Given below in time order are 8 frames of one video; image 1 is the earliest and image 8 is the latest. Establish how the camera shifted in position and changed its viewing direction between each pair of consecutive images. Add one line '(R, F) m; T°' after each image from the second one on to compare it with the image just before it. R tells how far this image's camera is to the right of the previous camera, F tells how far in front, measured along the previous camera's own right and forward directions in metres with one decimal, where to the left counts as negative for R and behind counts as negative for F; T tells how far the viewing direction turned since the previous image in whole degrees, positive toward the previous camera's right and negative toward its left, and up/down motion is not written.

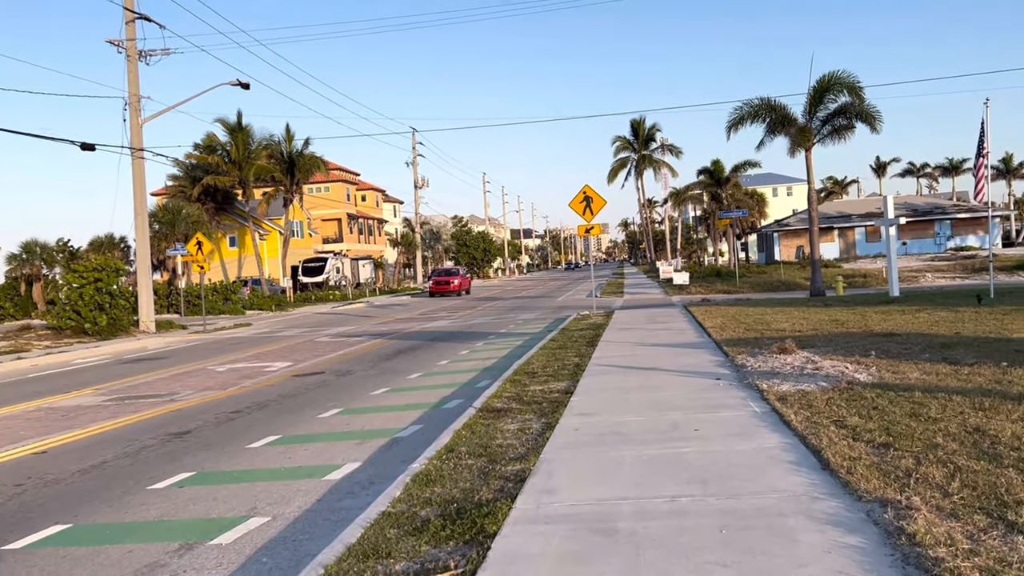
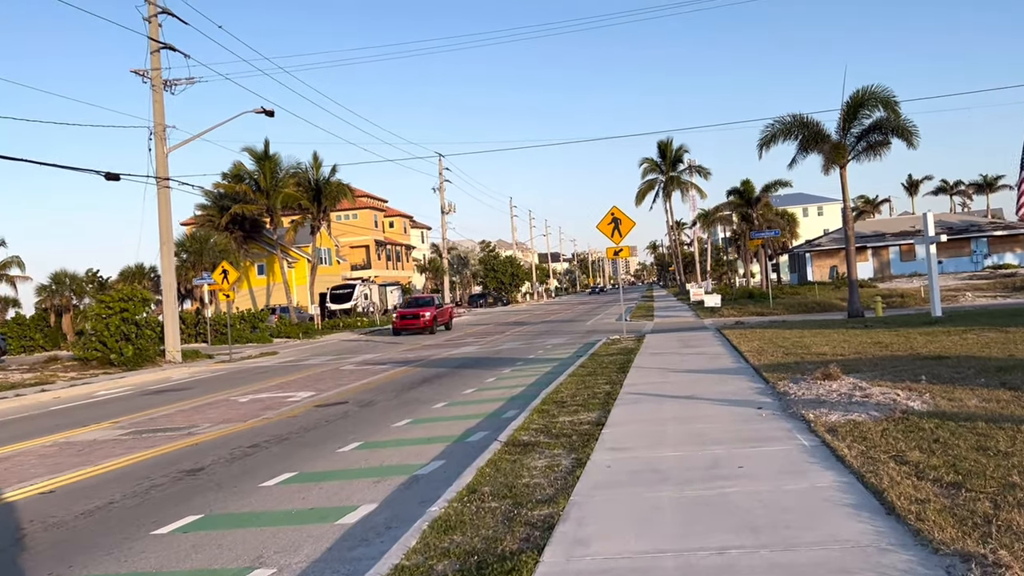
(0.0, +0.5) m; -2°
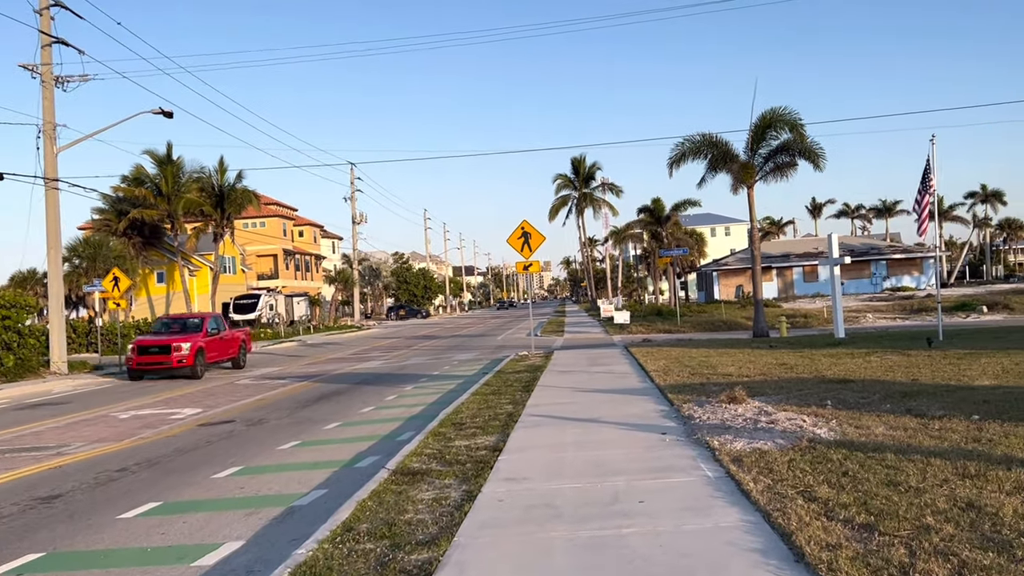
(+0.2, +0.6) m; +5°
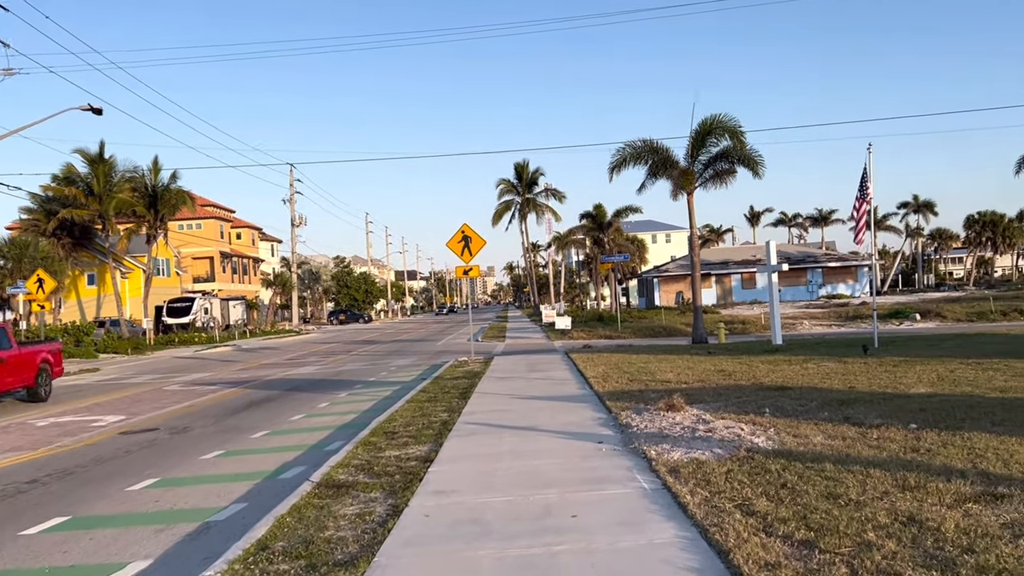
(+0.1, +0.3) m; +3°
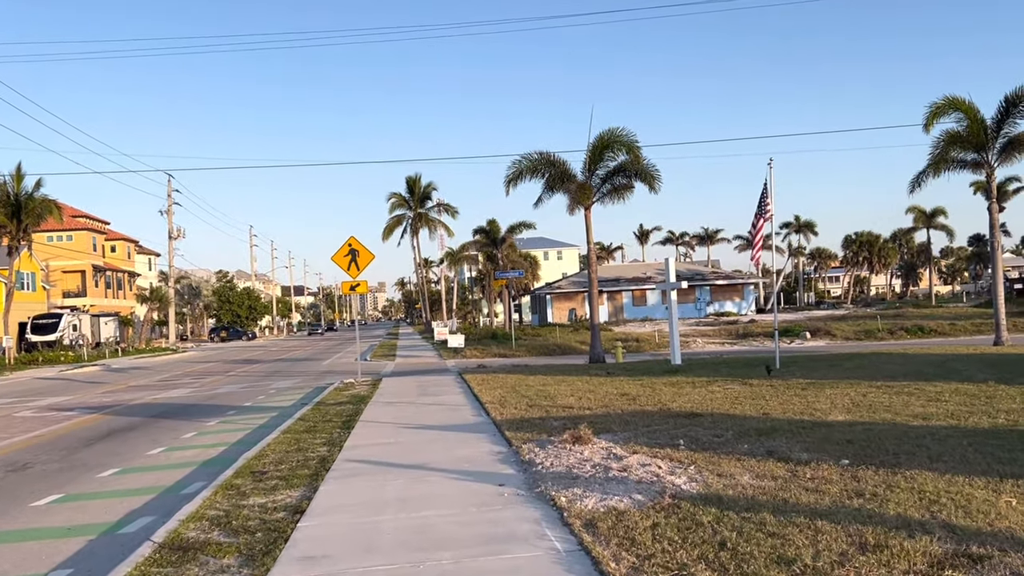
(0.0, +1.1) m; +7°
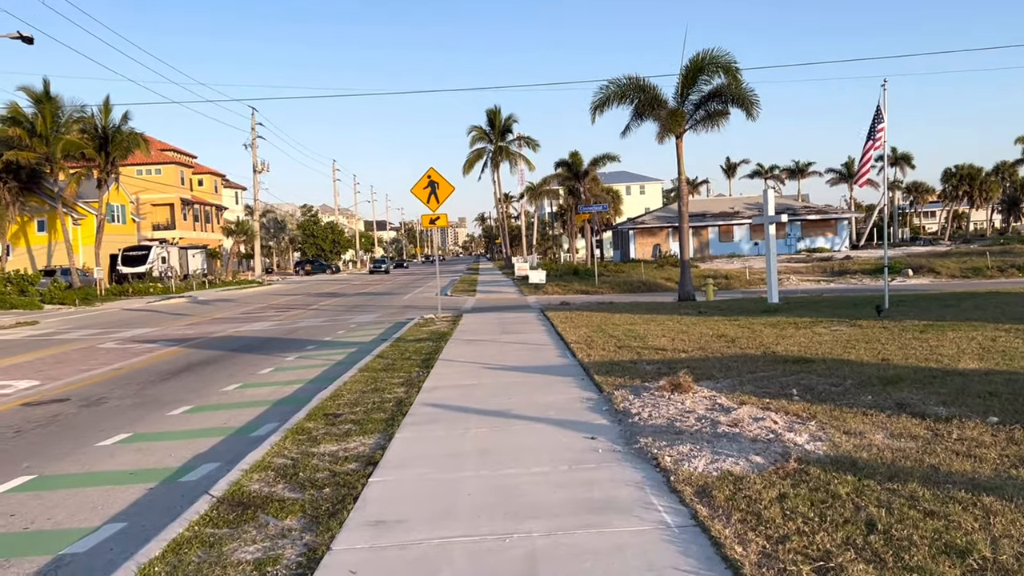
(-0.1, +0.9) m; -5°
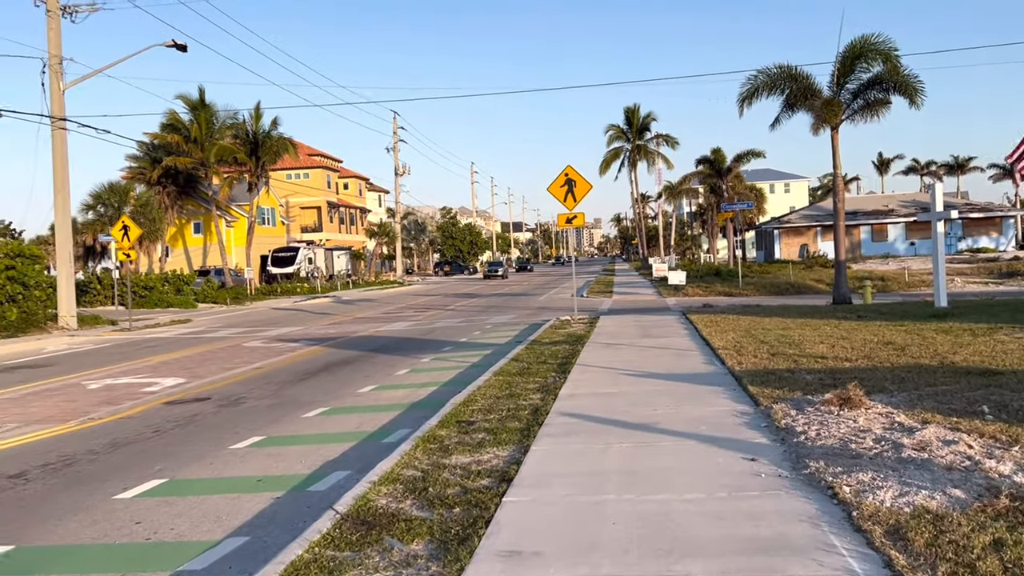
(-0.1, +0.6) m; -8°
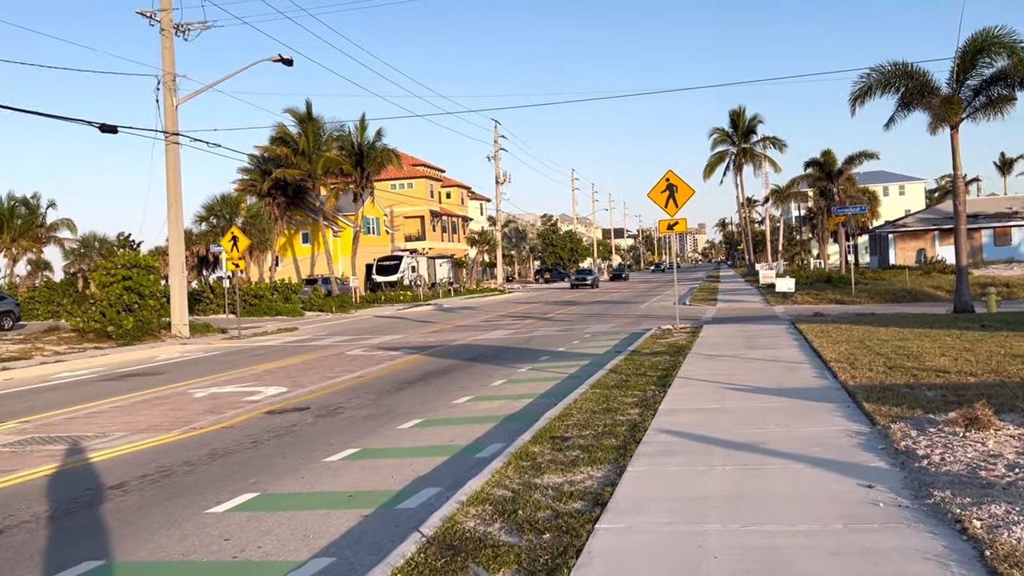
(+0.1, +0.3) m; -6°
